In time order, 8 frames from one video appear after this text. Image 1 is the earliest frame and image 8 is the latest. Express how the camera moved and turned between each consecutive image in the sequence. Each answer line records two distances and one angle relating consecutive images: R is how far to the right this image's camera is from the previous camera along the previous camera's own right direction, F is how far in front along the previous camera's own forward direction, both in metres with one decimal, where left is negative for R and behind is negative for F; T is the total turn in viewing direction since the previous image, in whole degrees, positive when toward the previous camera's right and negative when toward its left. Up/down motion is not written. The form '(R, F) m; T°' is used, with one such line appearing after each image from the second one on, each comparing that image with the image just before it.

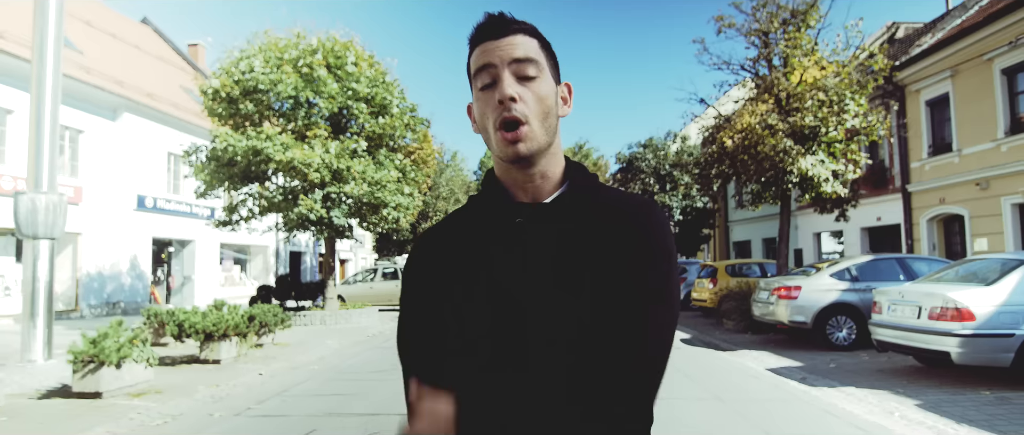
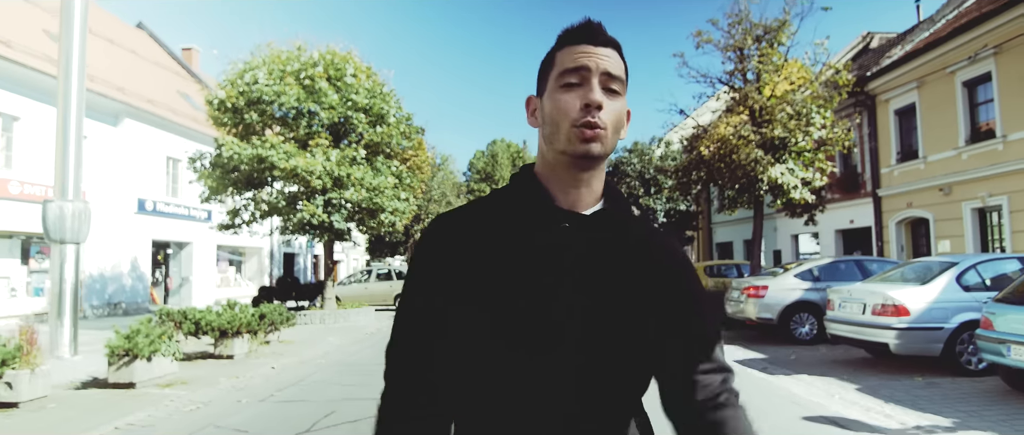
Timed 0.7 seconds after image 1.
(-0.1, -0.8) m; +1°
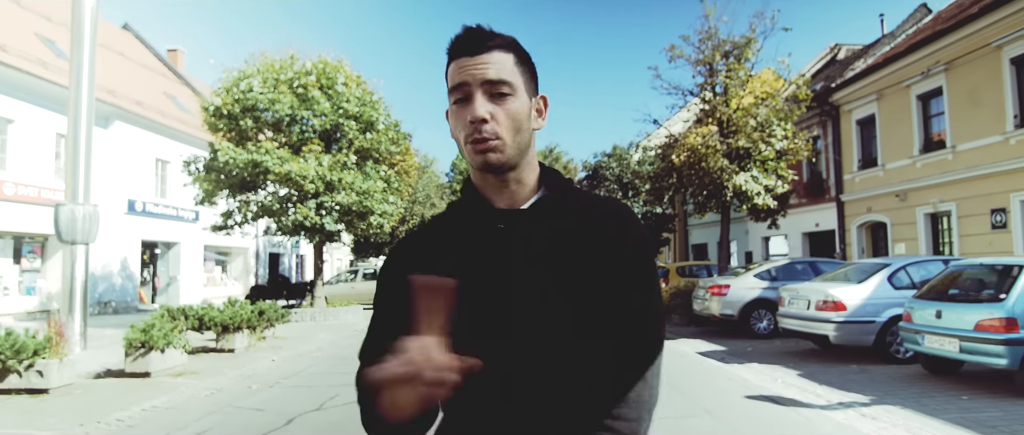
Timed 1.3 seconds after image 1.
(0.0, -0.9) m; +2°
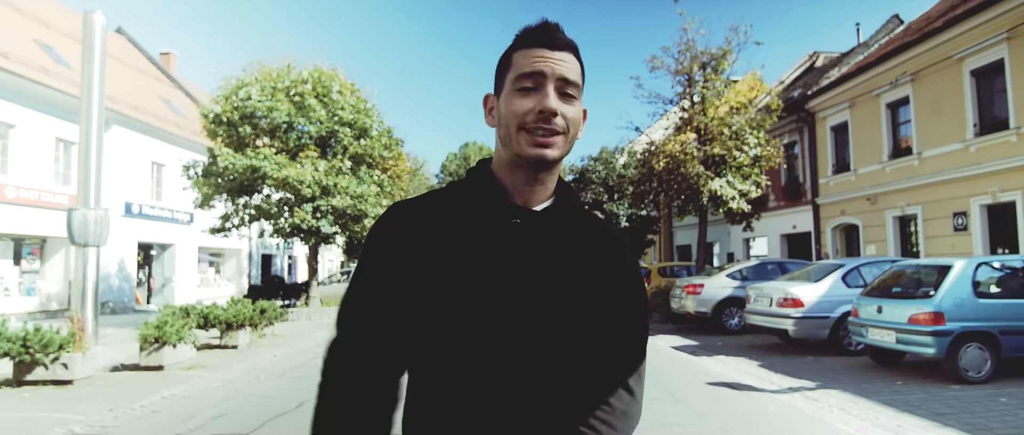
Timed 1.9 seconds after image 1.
(0.0, -0.7) m; +1°
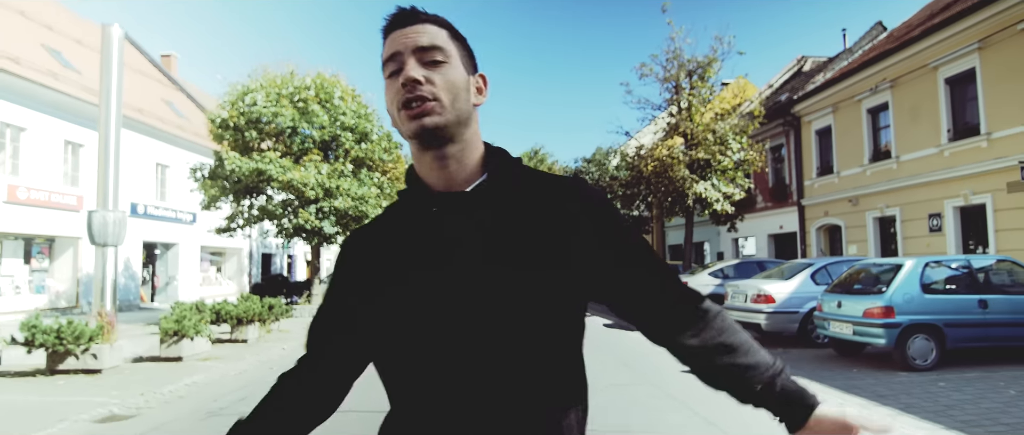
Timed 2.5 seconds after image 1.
(0.0, -0.7) m; 0°
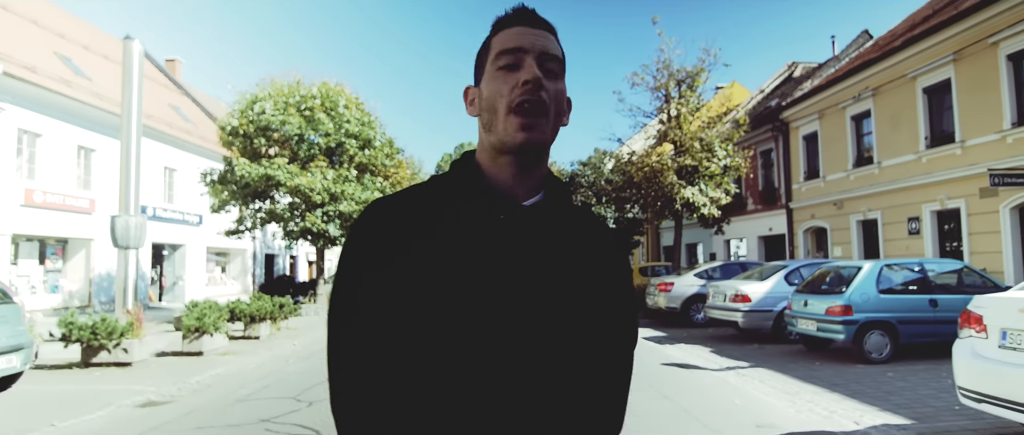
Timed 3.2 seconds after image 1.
(0.0, -0.8) m; 0°
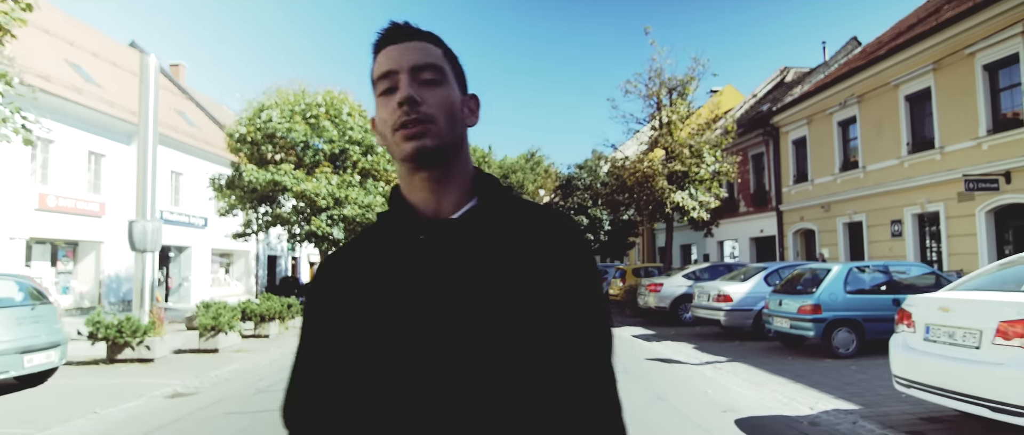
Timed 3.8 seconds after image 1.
(+0.1, -0.7) m; 0°
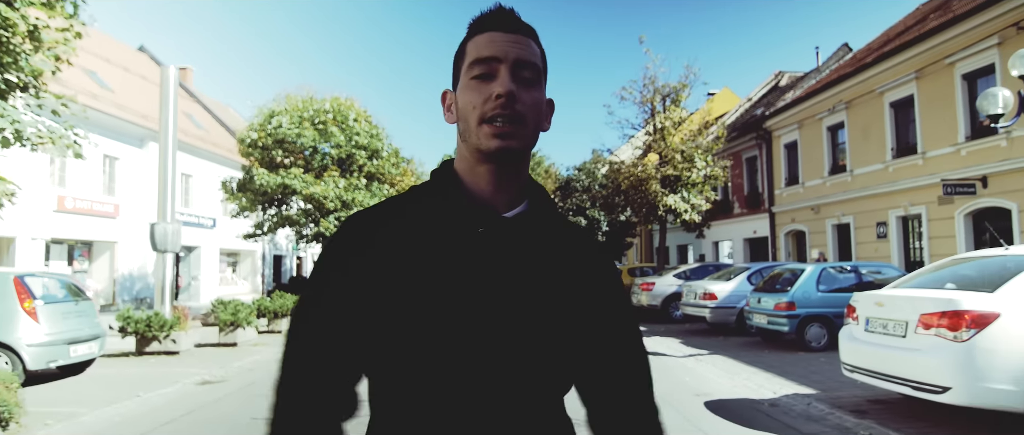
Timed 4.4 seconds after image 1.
(0.0, -0.8) m; 0°
